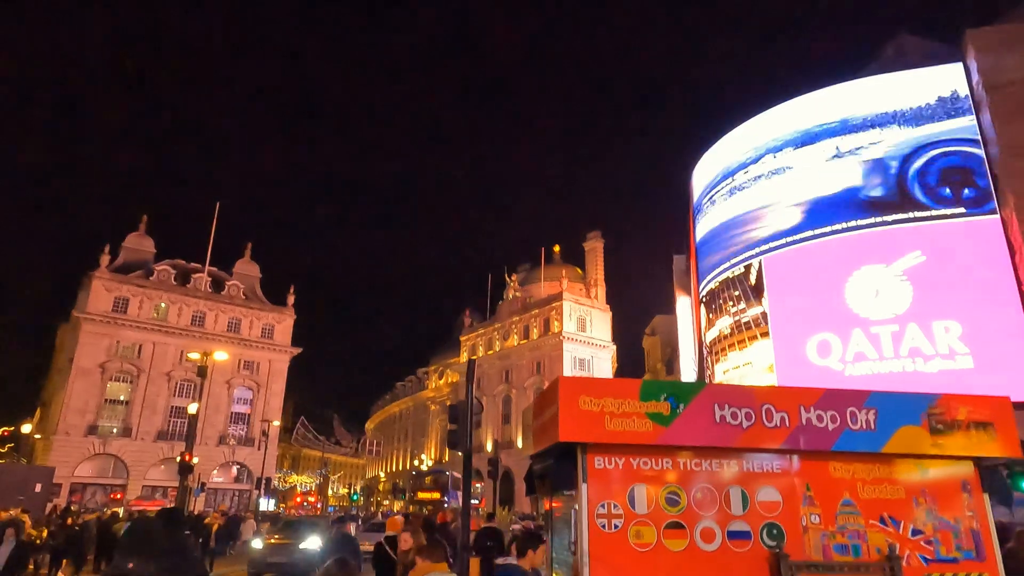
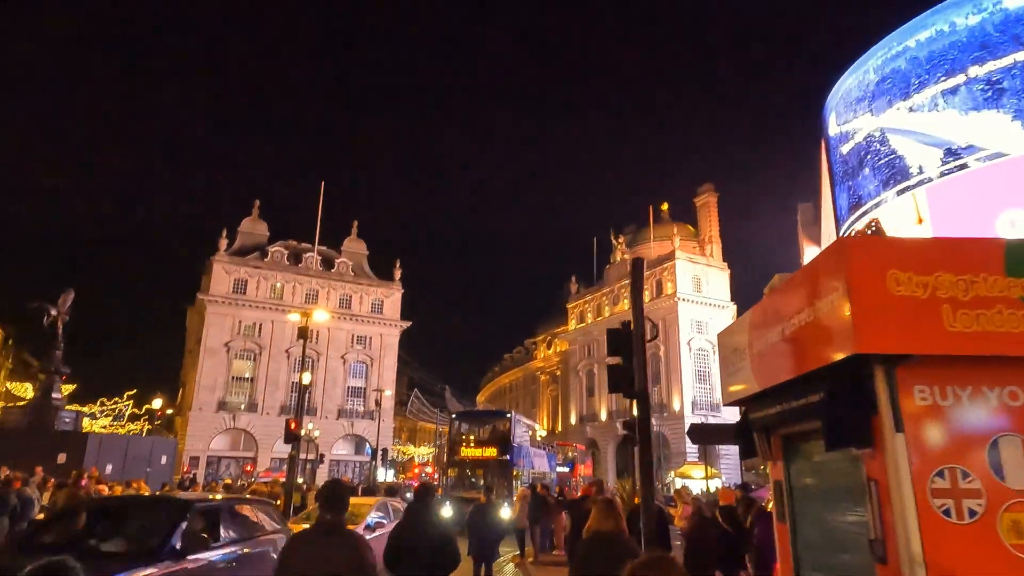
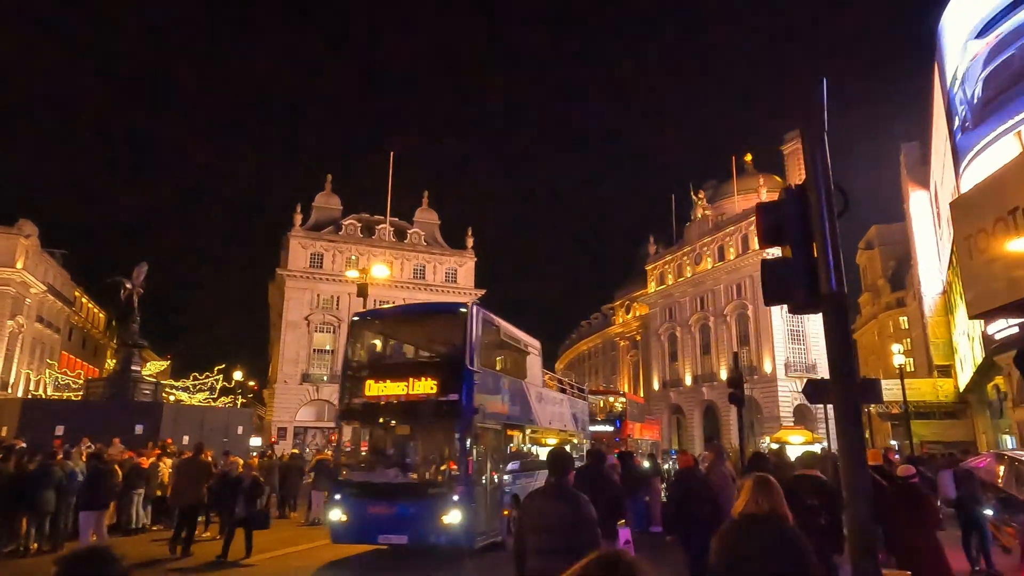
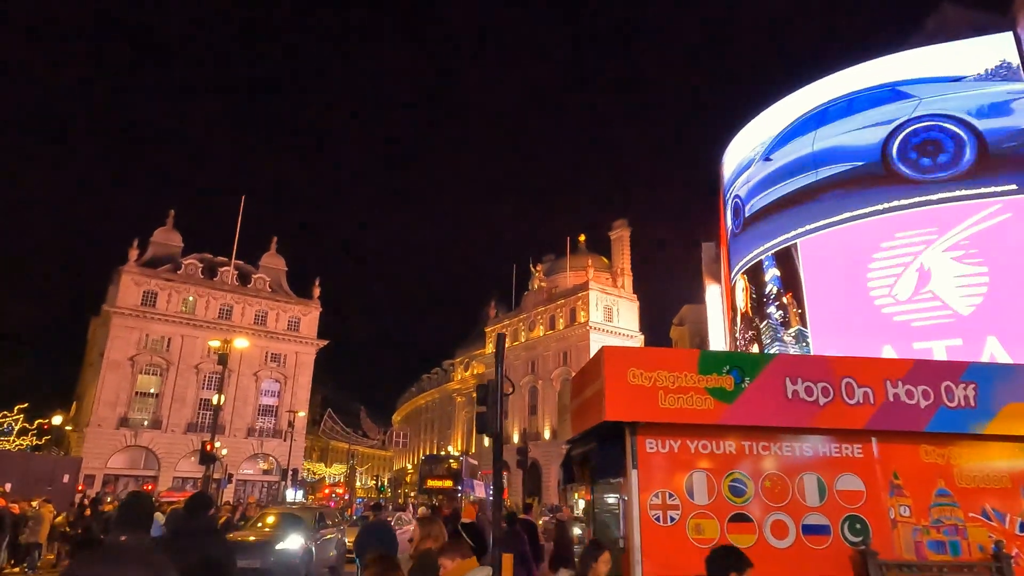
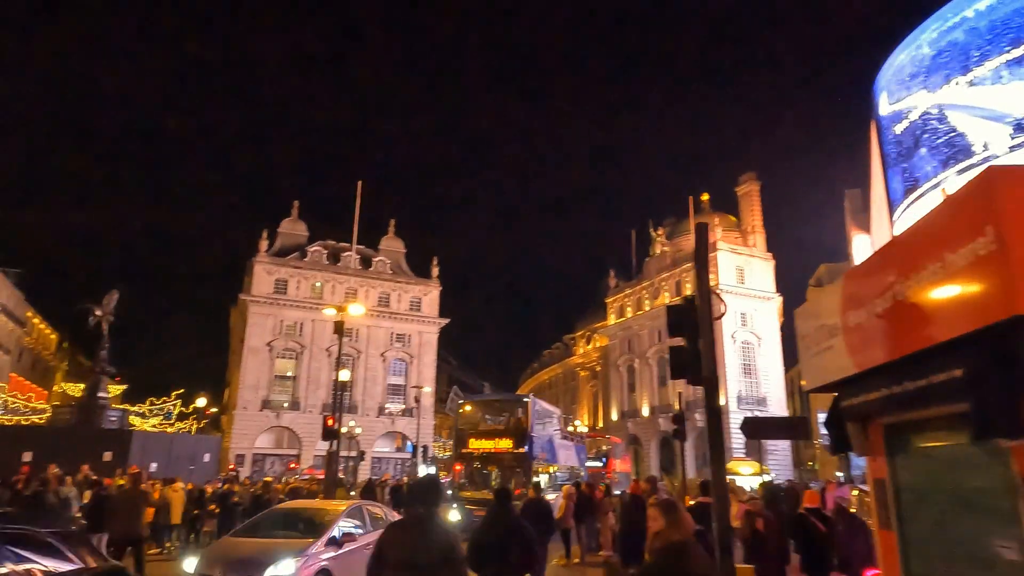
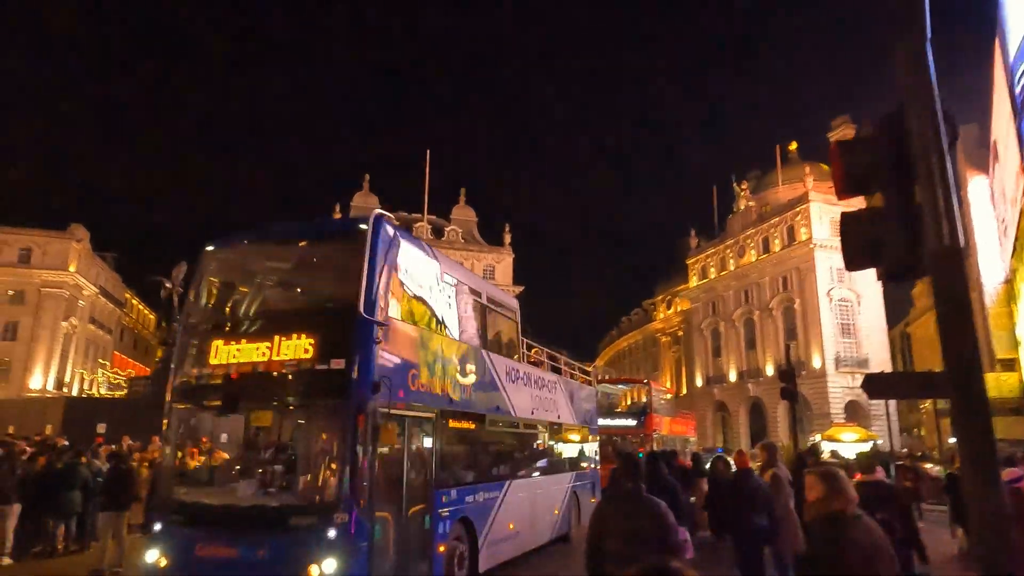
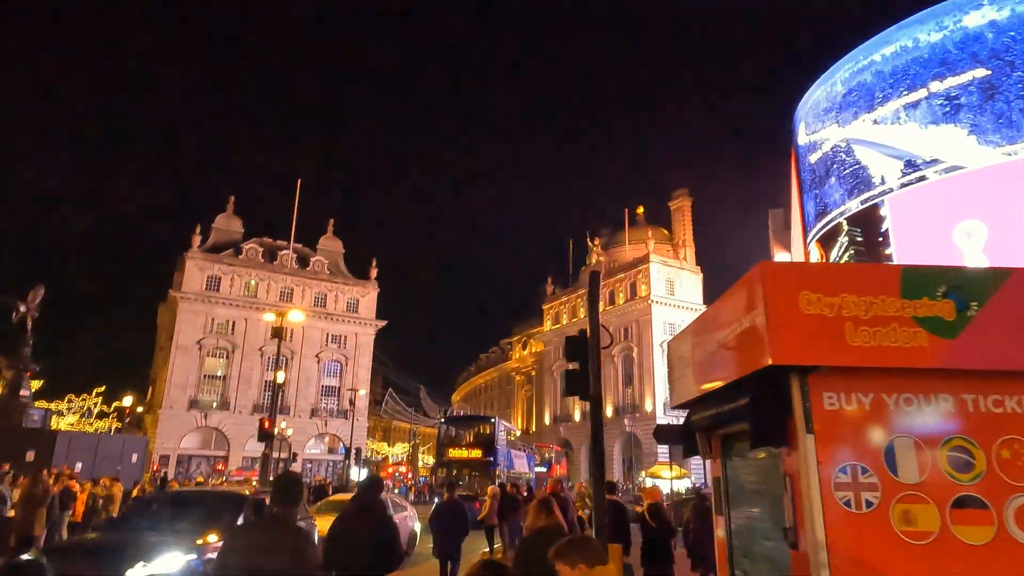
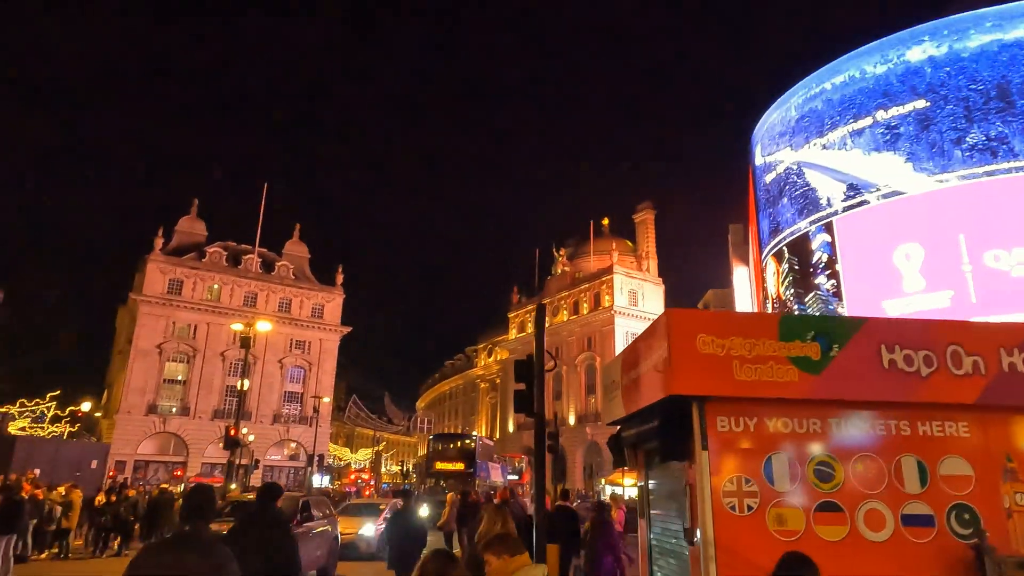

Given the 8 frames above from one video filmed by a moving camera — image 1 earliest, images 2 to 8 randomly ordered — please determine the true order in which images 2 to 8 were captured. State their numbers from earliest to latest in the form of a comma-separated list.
4, 8, 7, 2, 5, 3, 6
